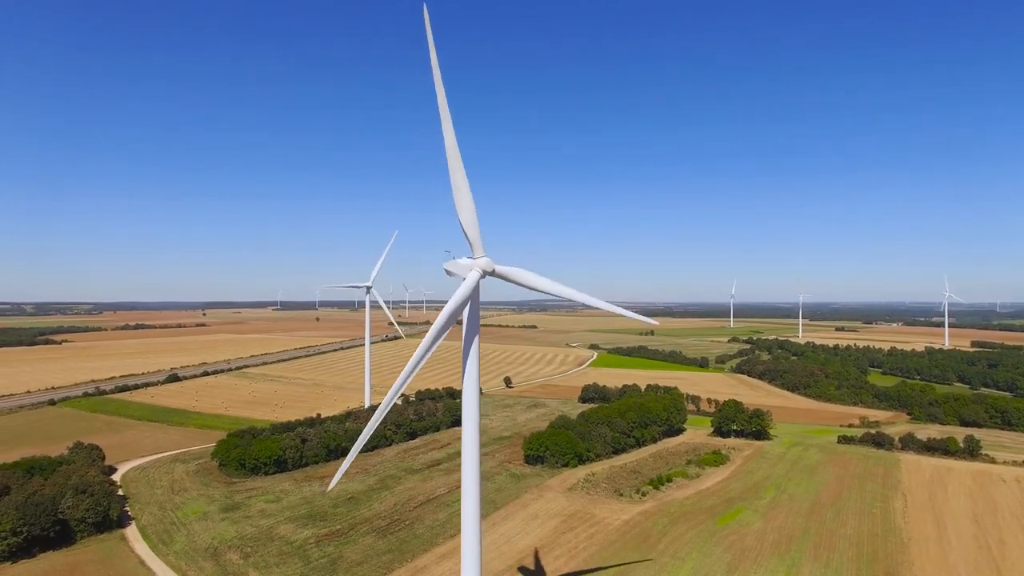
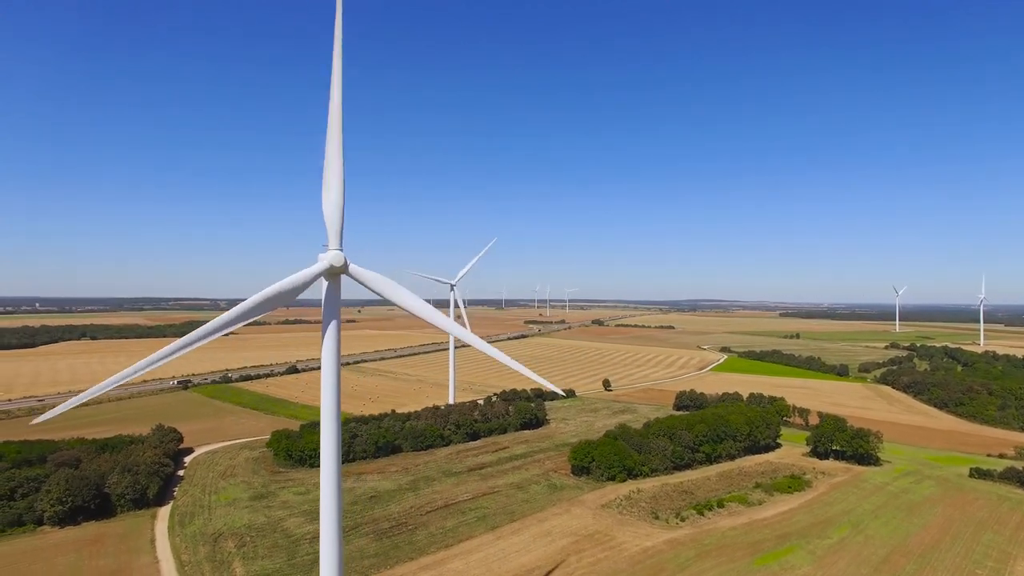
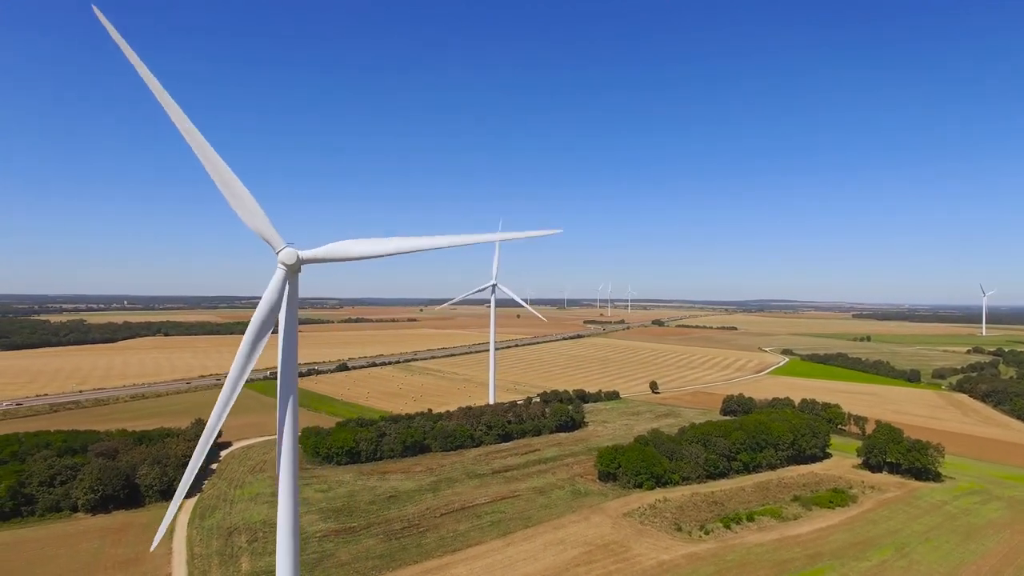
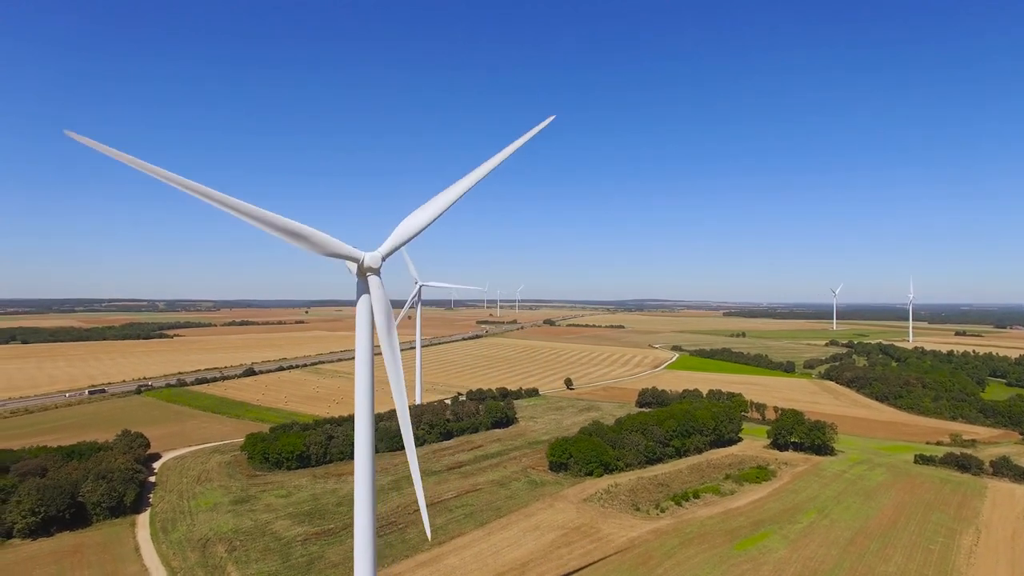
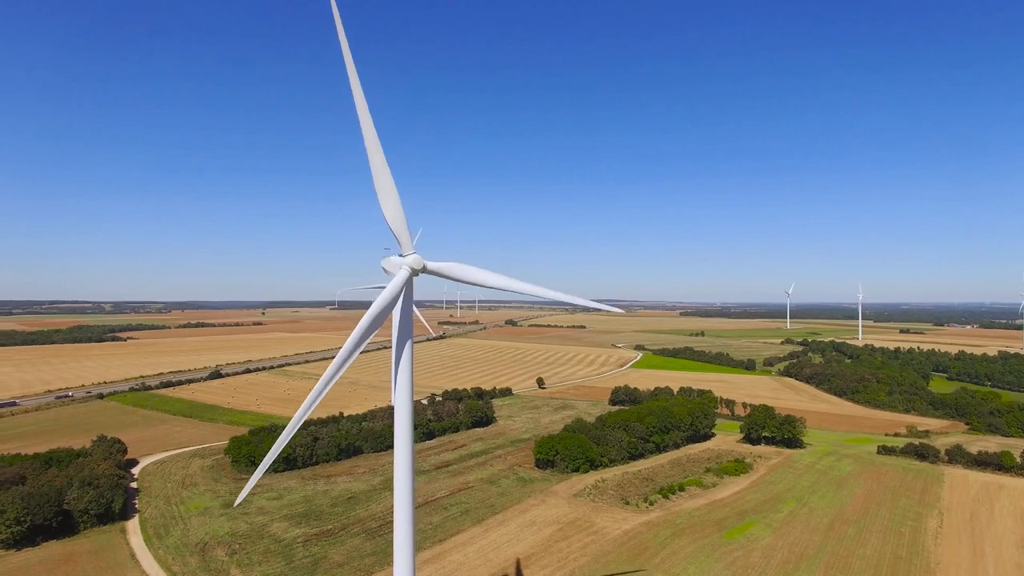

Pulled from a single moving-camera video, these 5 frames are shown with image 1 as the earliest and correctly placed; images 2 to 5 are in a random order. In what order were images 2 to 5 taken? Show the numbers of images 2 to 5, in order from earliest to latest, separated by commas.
5, 4, 2, 3
